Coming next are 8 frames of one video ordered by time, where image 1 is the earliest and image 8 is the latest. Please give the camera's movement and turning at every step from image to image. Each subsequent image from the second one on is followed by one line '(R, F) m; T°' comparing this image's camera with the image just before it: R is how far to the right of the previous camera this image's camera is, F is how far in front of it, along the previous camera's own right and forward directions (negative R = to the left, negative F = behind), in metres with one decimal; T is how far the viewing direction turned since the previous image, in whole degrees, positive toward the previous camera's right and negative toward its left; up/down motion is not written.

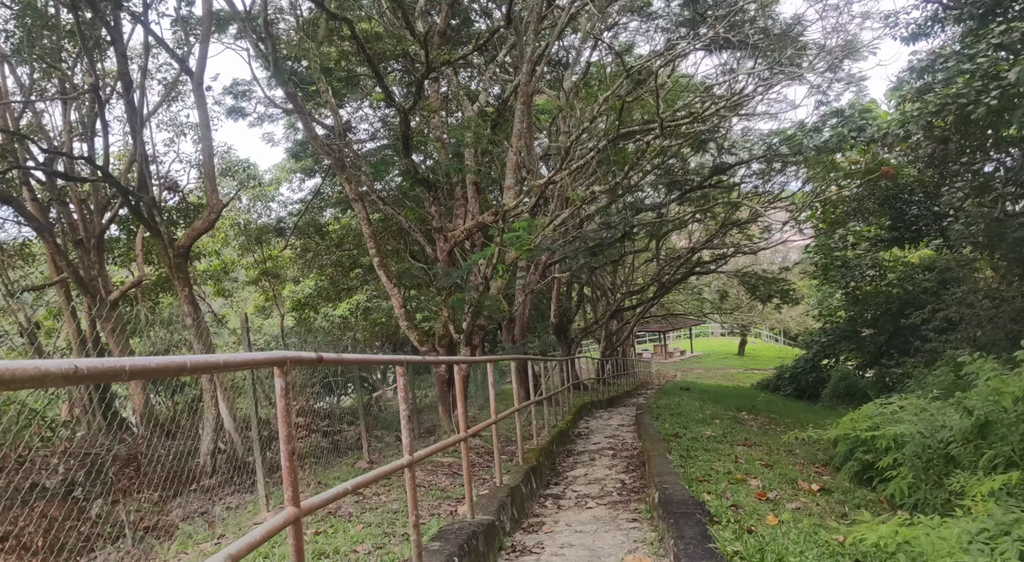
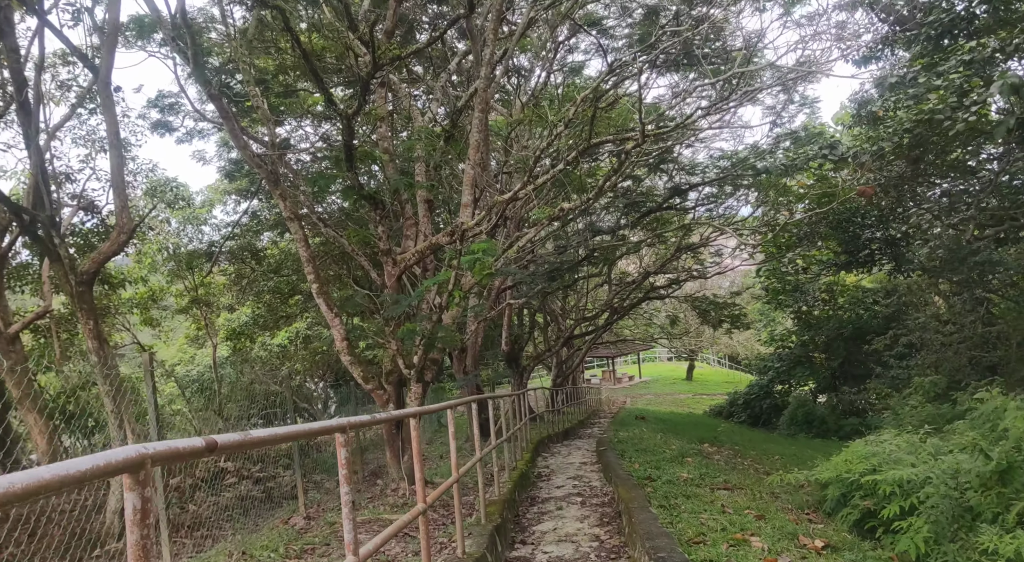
(-0.1, +0.6) m; +5°
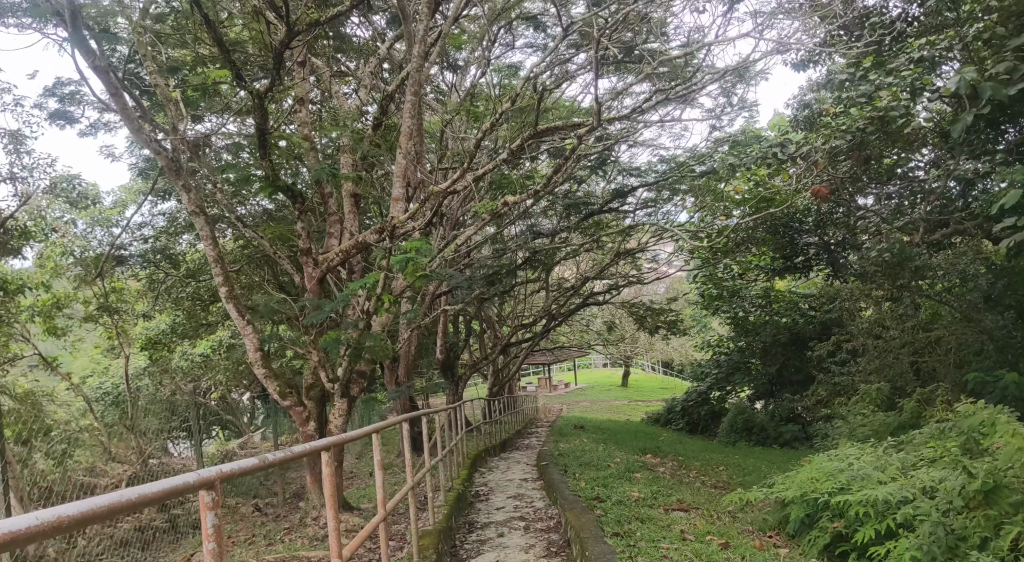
(0.0, +0.5) m; +6°
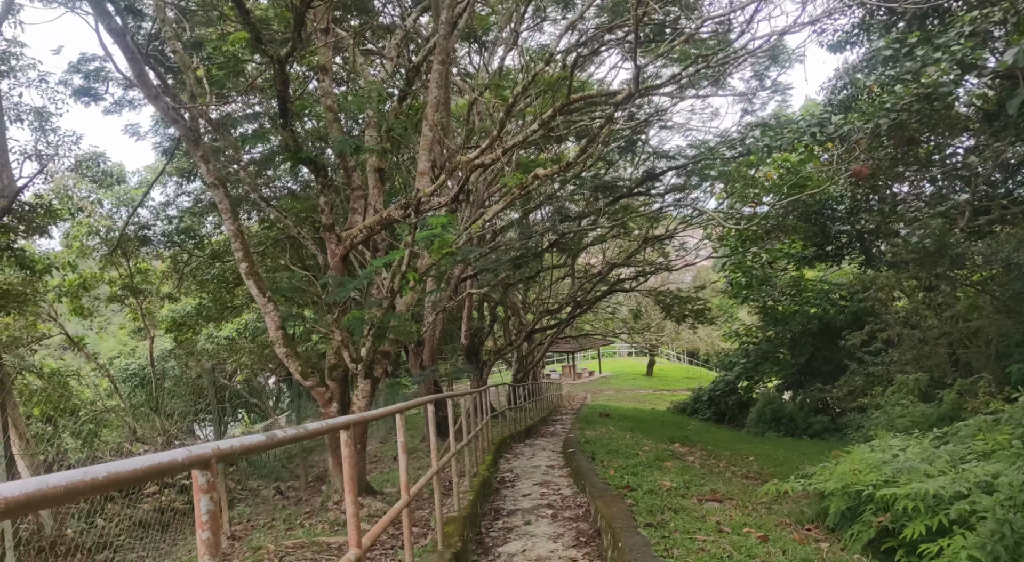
(0.0, +0.2) m; -2°
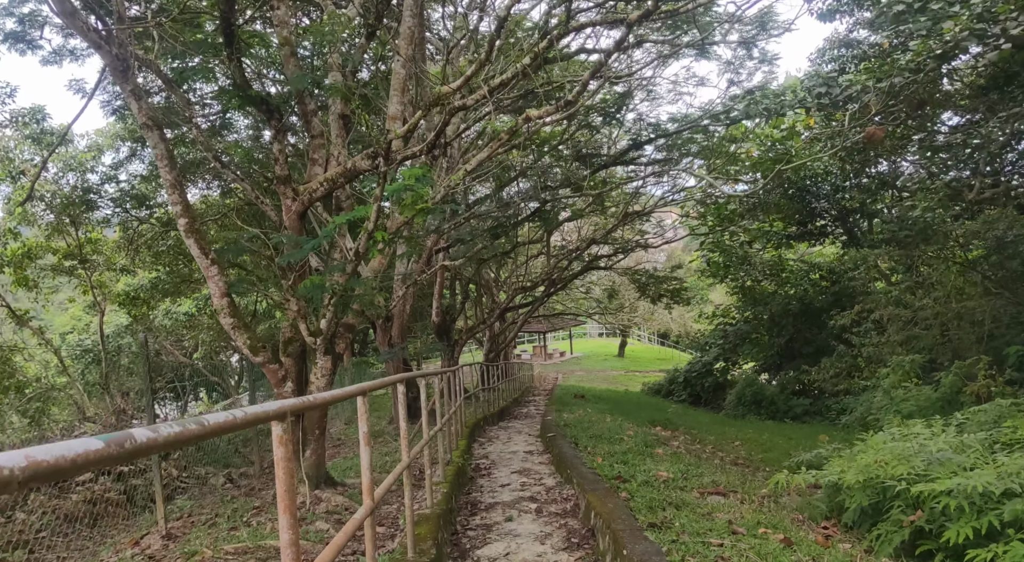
(-0.1, +0.5) m; +3°
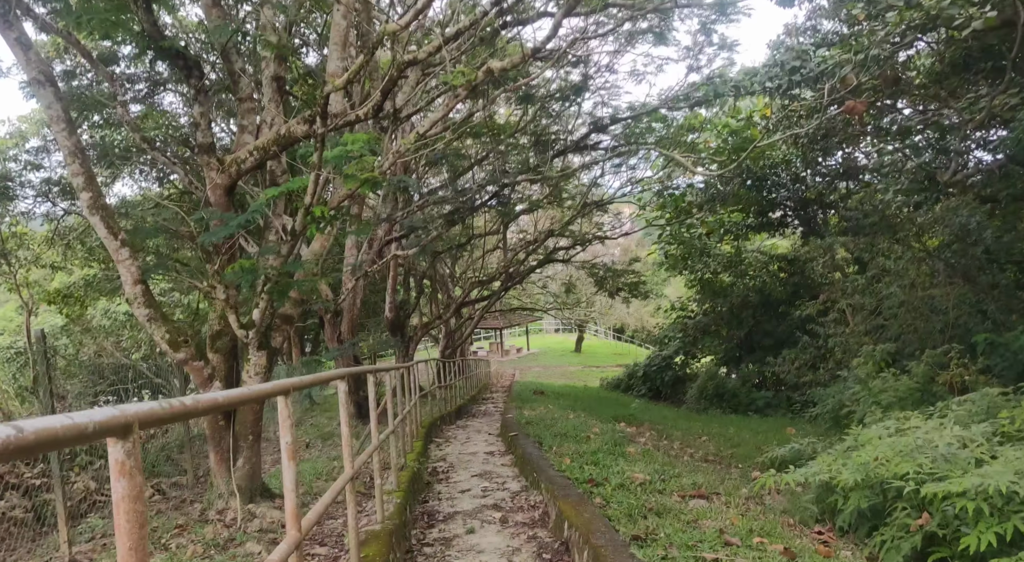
(0.0, +0.4) m; +4°
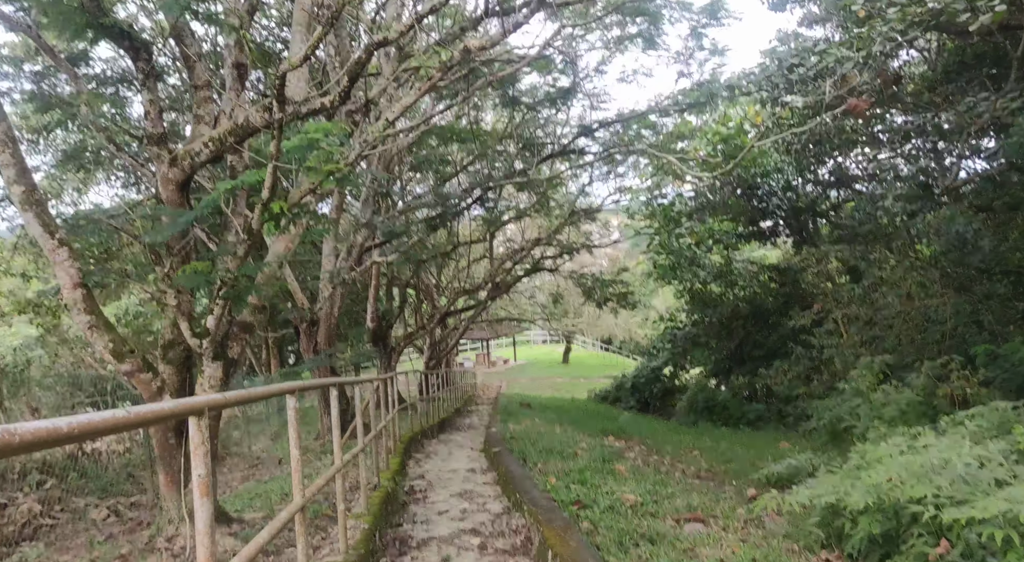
(0.0, +0.3) m; +1°
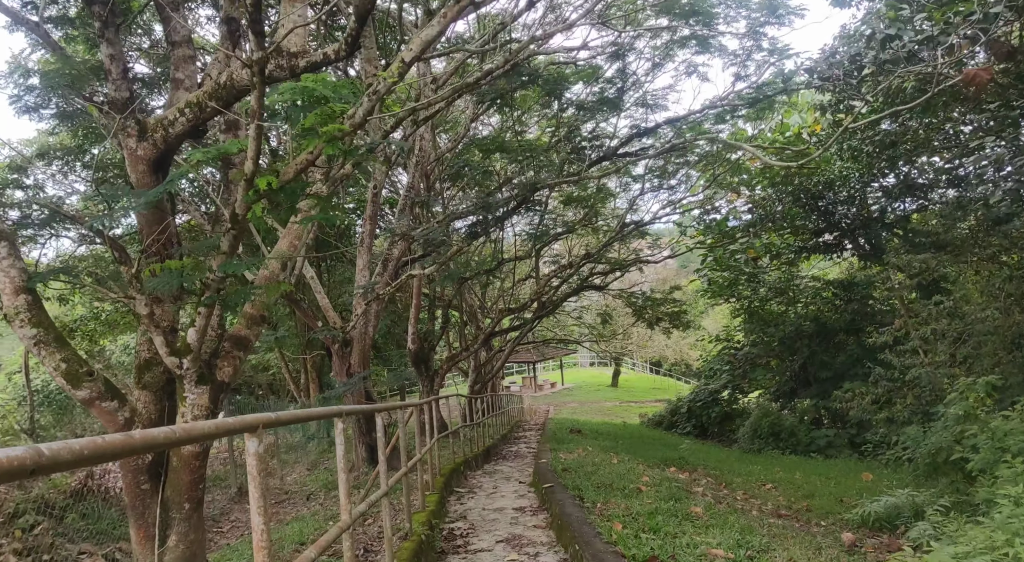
(0.0, +0.6) m; -4°
